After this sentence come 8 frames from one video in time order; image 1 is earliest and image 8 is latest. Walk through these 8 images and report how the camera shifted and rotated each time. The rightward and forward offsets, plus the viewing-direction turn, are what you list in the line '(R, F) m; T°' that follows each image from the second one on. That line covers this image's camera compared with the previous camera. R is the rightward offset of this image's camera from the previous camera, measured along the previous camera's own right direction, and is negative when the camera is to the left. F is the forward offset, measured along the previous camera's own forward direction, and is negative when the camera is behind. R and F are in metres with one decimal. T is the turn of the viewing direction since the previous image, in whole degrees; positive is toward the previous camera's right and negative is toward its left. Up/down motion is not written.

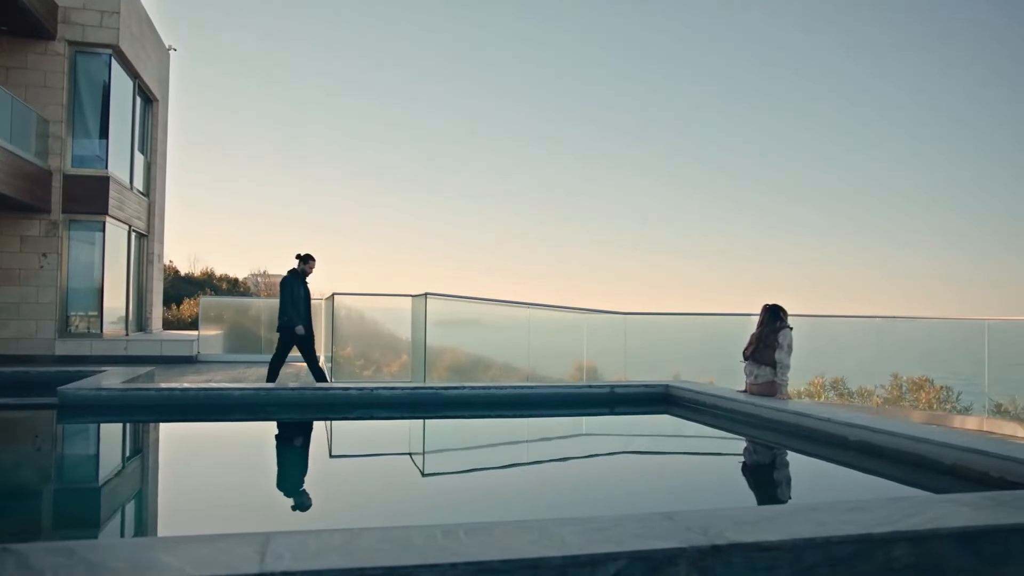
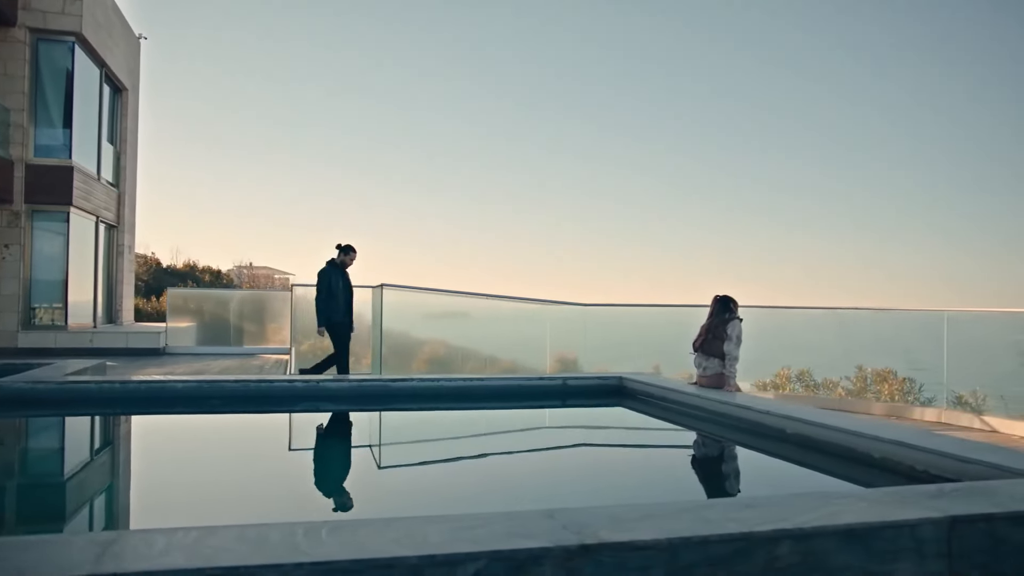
(+0.3, +0.1) m; +1°
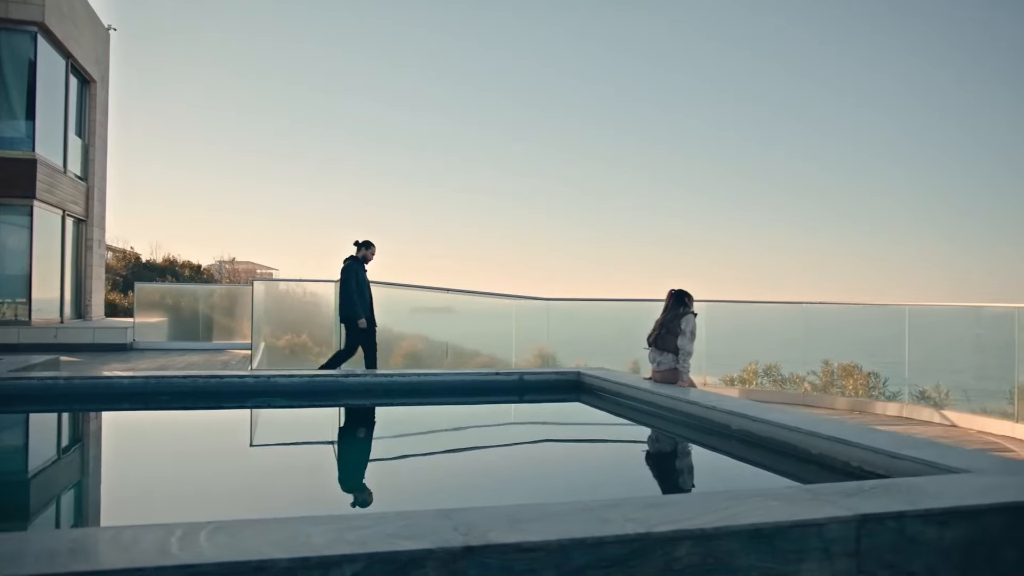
(+0.3, +0.1) m; +1°
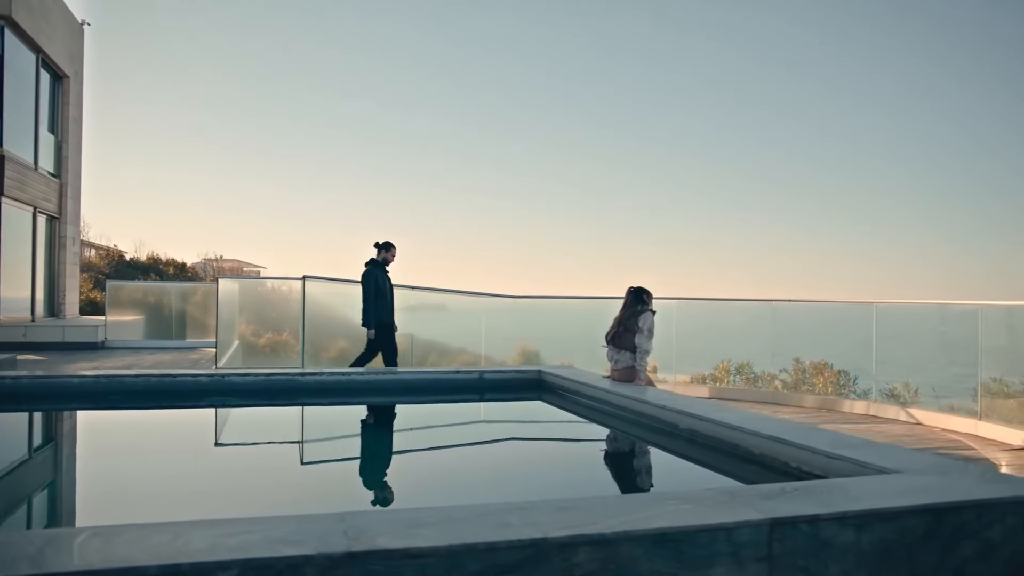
(+0.3, +0.1) m; +1°
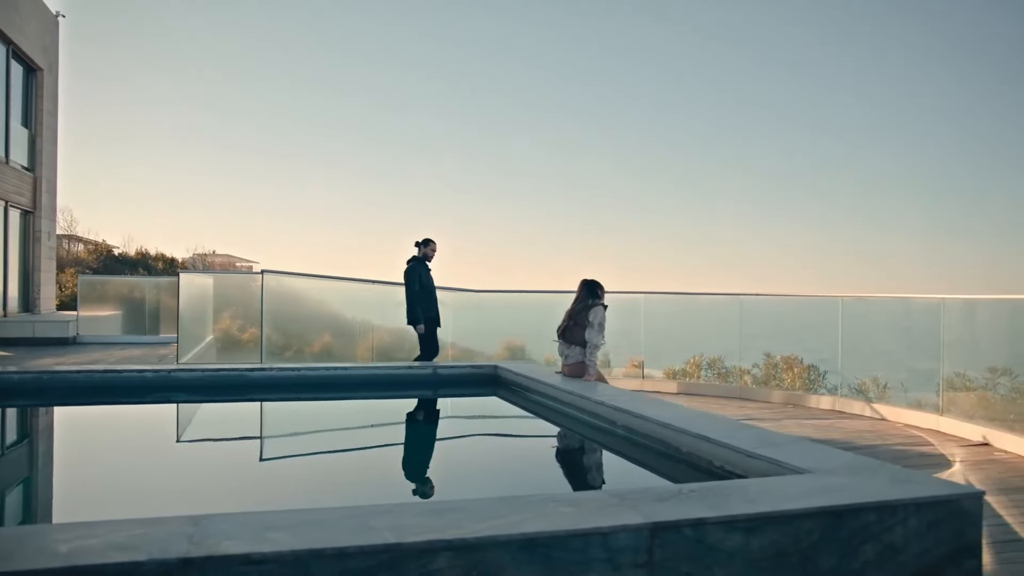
(+0.3, +0.1) m; 0°
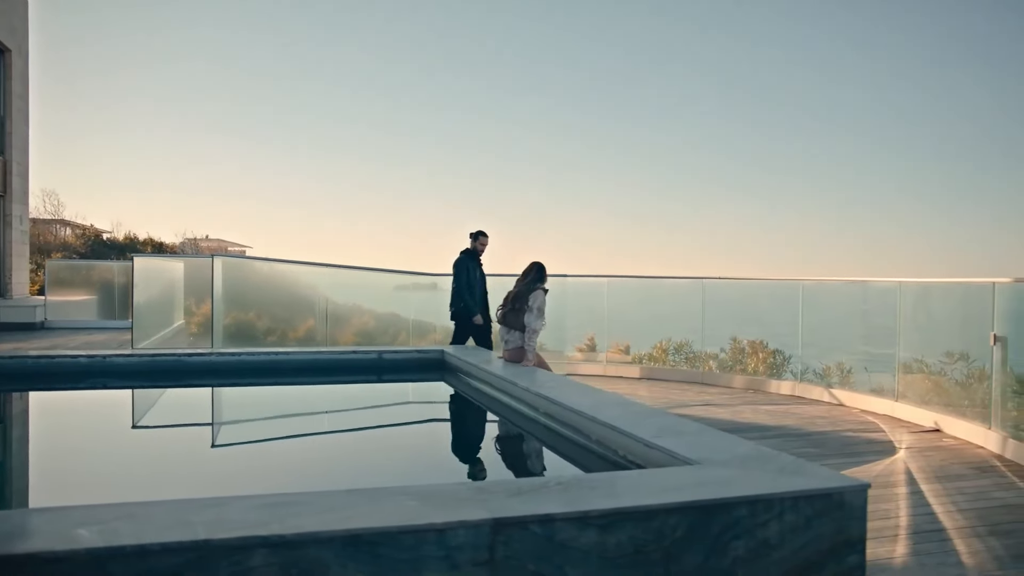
(+0.4, +0.1) m; 0°
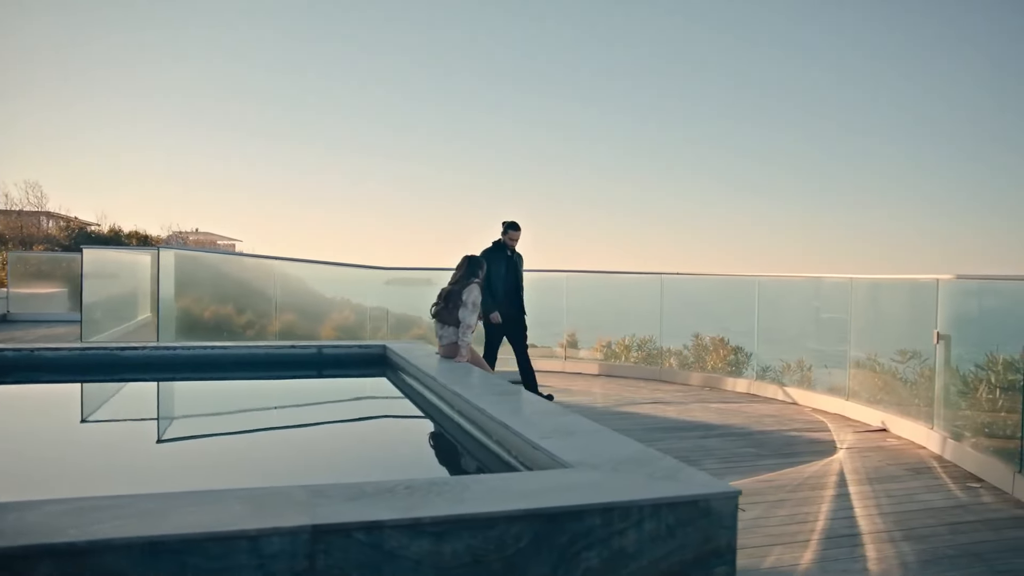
(+0.4, +0.1) m; 0°
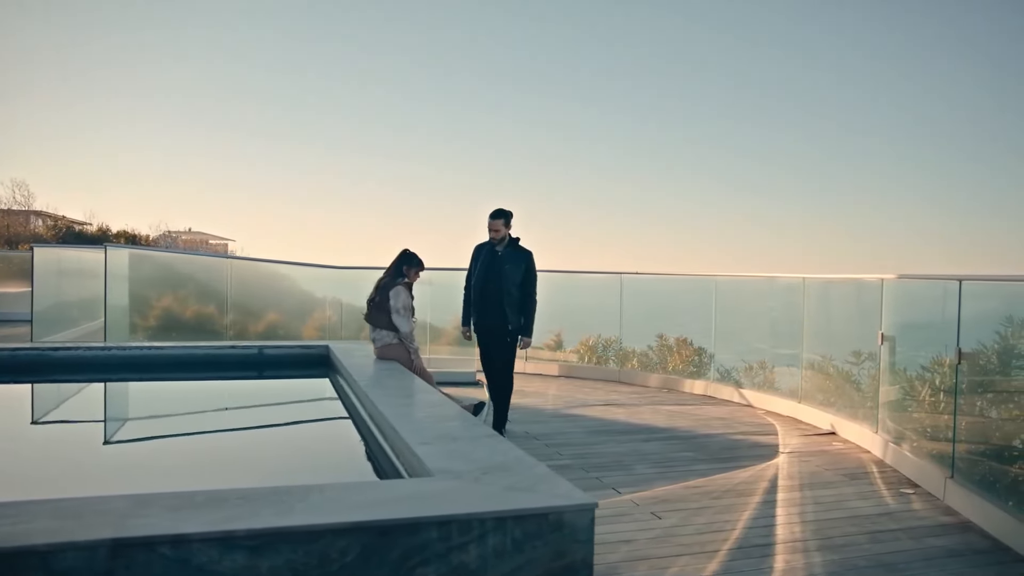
(+0.4, +0.1) m; 0°
